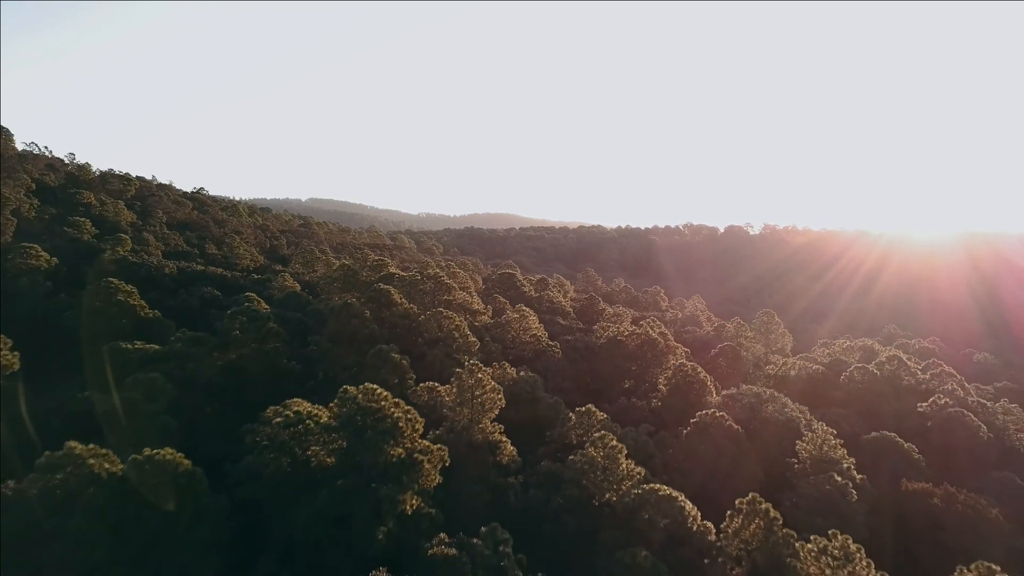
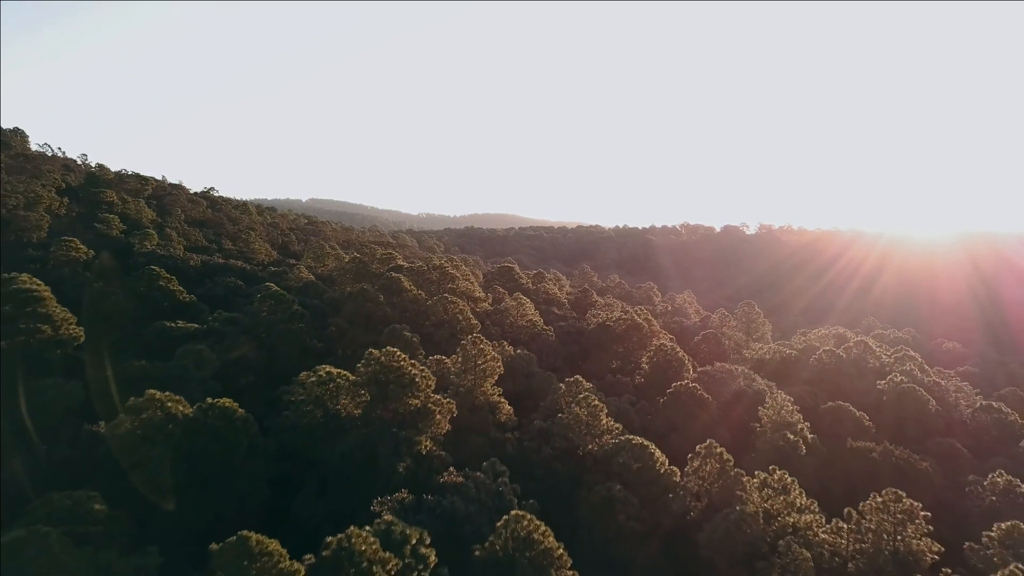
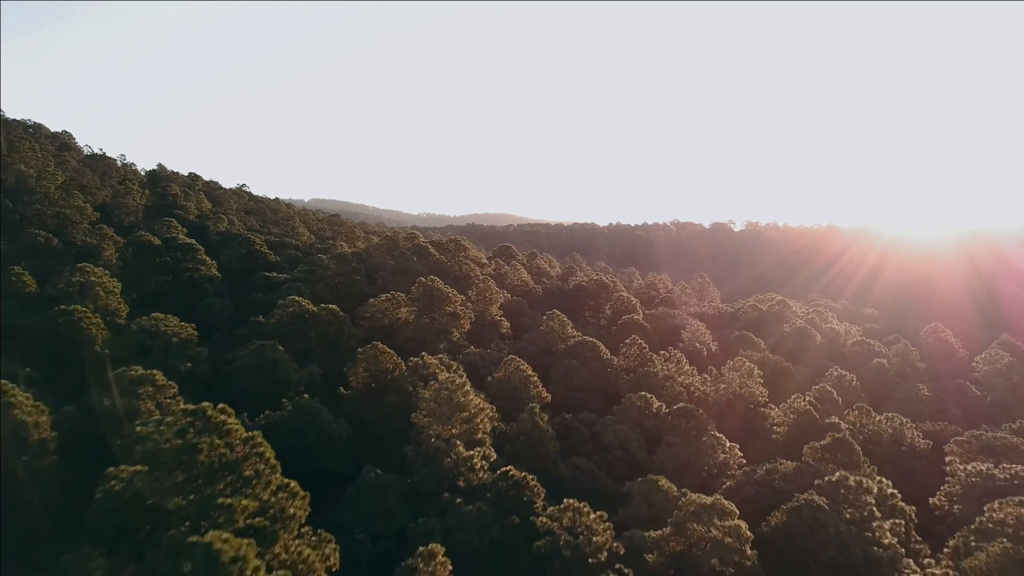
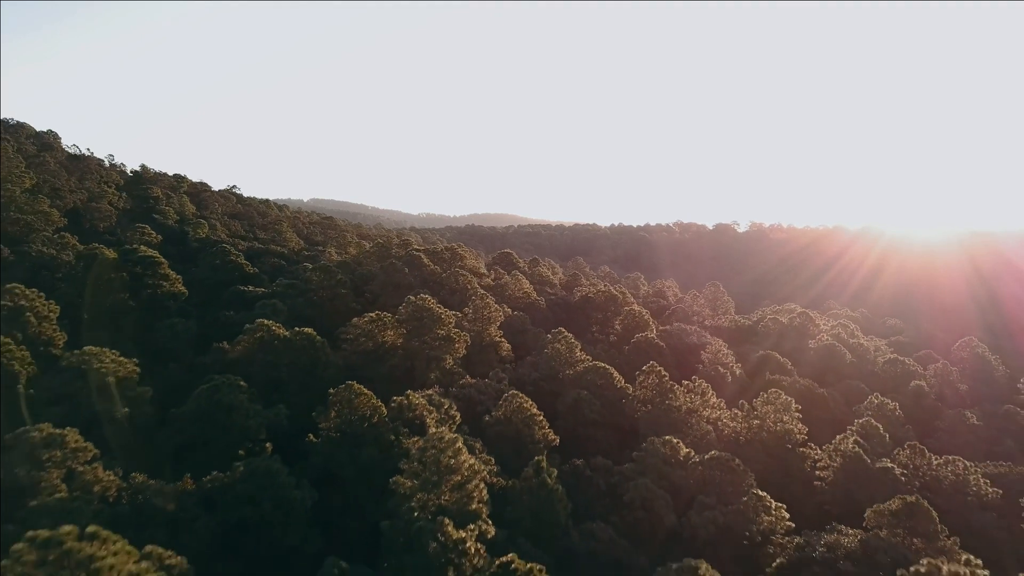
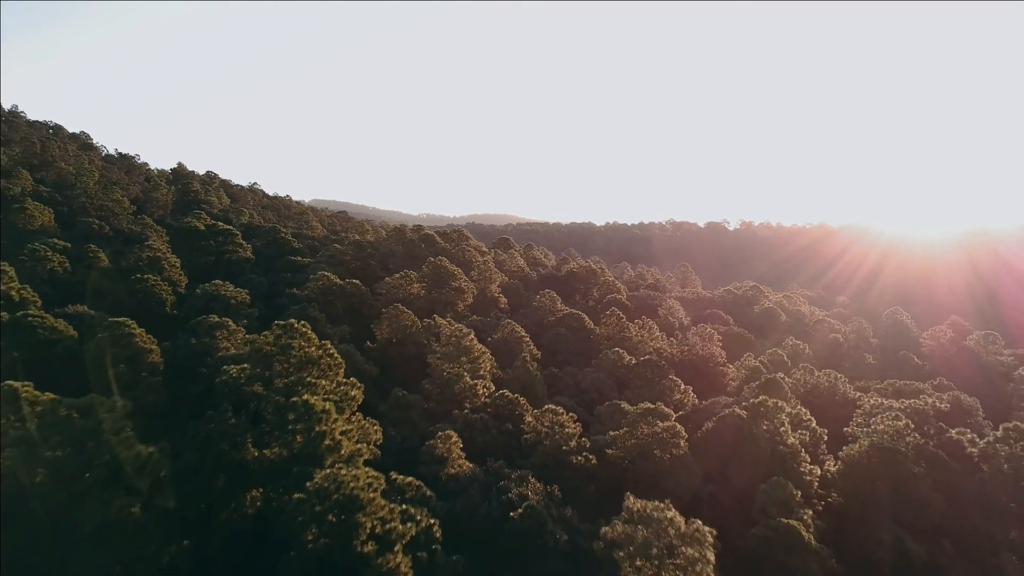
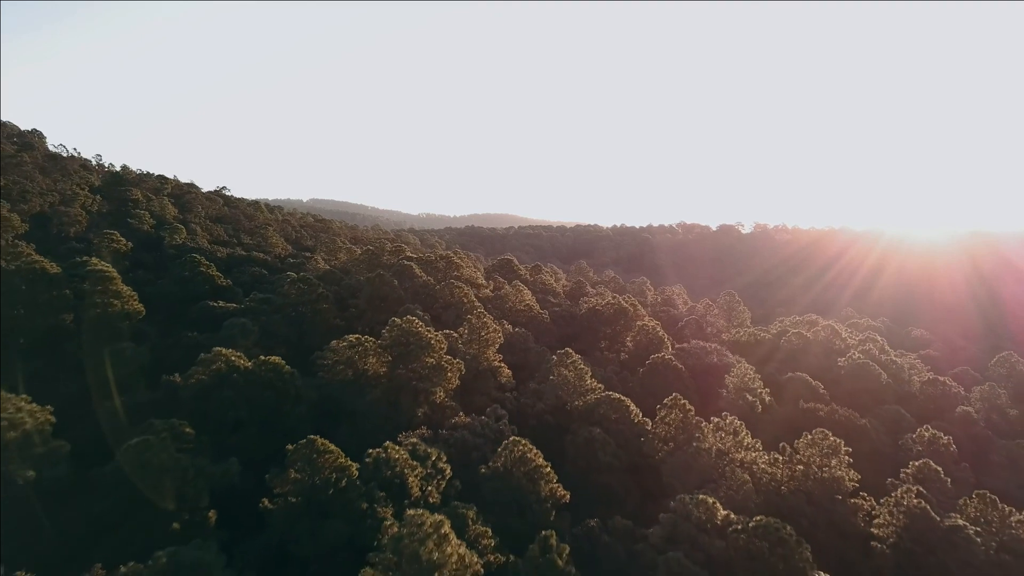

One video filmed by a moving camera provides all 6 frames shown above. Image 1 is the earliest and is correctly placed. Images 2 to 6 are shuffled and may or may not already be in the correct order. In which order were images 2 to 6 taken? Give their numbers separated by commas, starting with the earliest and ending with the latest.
2, 6, 4, 3, 5
